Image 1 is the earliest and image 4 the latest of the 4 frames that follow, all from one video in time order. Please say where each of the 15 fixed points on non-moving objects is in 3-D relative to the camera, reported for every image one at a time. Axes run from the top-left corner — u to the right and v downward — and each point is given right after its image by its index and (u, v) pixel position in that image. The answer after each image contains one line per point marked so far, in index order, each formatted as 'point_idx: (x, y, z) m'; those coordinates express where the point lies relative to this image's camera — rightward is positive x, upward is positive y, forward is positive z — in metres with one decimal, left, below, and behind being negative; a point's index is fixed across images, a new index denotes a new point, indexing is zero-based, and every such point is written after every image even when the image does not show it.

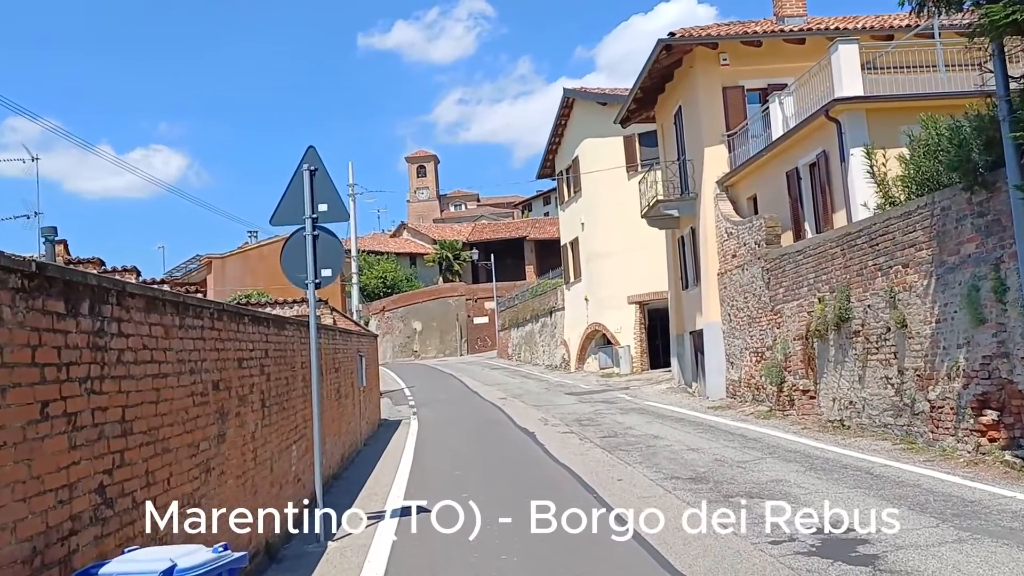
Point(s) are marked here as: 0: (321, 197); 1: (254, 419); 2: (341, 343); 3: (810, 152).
0: (-2.0, +0.9, +8.6) m
1: (-2.3, -1.2, +7.5) m
2: (-2.9, -1.0, +14.4) m
3: (+6.0, +2.7, +16.7) m
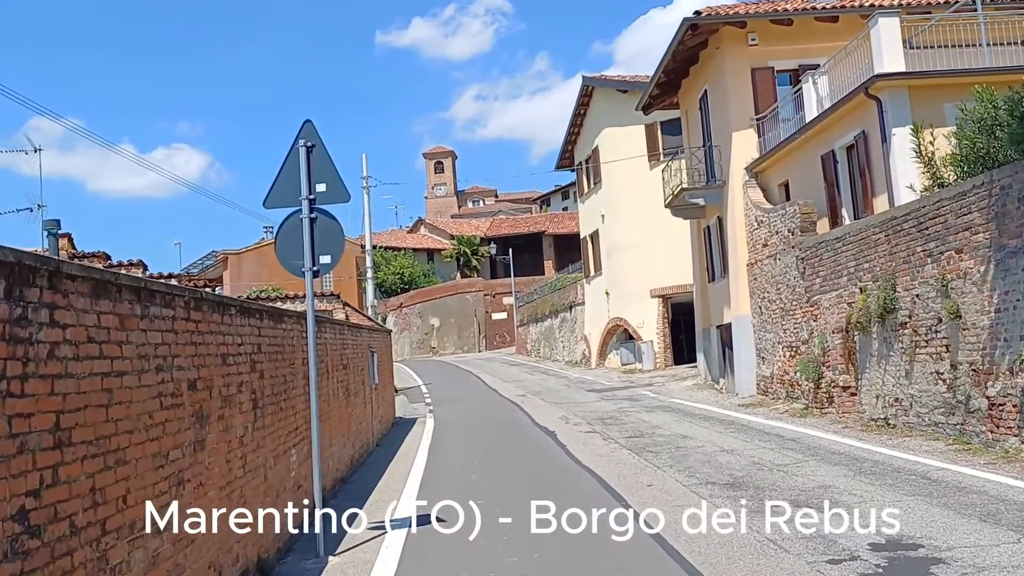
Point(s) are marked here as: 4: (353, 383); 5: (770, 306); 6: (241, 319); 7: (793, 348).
0: (-1.8, +1.0, +7.8) m
1: (-2.2, -1.1, +6.7) m
2: (-2.6, -0.8, +13.6) m
3: (+6.3, +2.9, +15.7) m
4: (-2.5, -1.5, +13.3) m
5: (+5.5, -0.4, +17.9) m
6: (-2.2, -0.3, +6.8) m
7: (+5.6, -1.2, +16.5) m
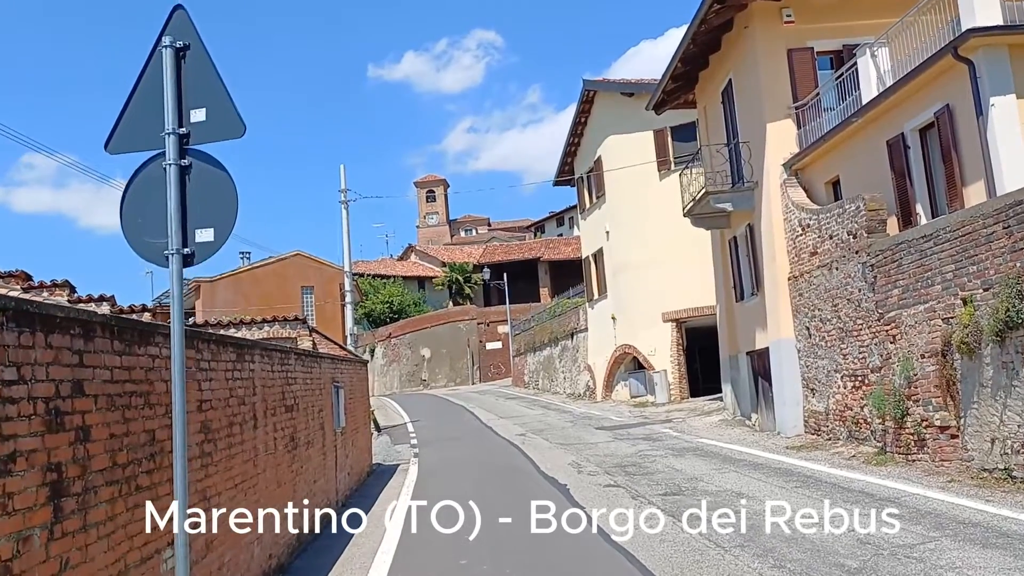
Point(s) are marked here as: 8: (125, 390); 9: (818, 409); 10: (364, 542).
0: (-1.8, +1.1, +4.7) m
1: (-2.1, -1.0, +3.5) m
2: (-2.6, -1.0, +10.4) m
3: (+6.3, +2.7, +12.7) m
4: (-2.5, -1.7, +10.1) m
5: (+5.5, -0.7, +14.8) m
6: (-2.2, -0.2, +3.7) m
7: (+5.6, -1.4, +13.4) m
8: (-2.2, -0.6, +4.8) m
9: (+5.6, -2.2, +15.2) m
10: (-1.8, -3.1, +10.1) m
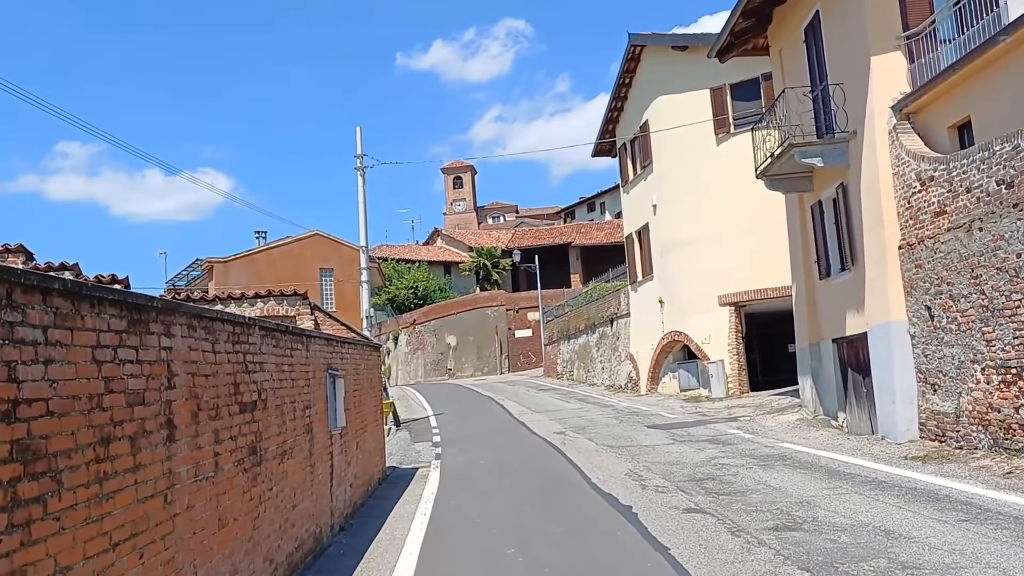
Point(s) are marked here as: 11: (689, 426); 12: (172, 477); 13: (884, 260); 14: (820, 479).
0: (-1.4, +1.4, +1.7) m
1: (-1.8, -0.7, +0.6) m
2: (-2.1, -0.6, +7.5) m
3: (+6.9, +3.1, +9.5) m
4: (-2.0, -1.3, +7.2) m
5: (+6.1, -0.2, +11.6) m
6: (-1.9, +0.2, +0.8) m
7: (+6.1, -1.0, +10.2) m
8: (-1.9, -0.2, +1.9) m
9: (+6.2, -1.8, +12.0) m
10: (-1.3, -2.6, +7.2) m
11: (+3.8, -3.0, +17.9) m
12: (-2.0, -1.1, +4.8) m
13: (+6.0, +0.5, +13.5) m
14: (+3.9, -2.4, +10.5) m
